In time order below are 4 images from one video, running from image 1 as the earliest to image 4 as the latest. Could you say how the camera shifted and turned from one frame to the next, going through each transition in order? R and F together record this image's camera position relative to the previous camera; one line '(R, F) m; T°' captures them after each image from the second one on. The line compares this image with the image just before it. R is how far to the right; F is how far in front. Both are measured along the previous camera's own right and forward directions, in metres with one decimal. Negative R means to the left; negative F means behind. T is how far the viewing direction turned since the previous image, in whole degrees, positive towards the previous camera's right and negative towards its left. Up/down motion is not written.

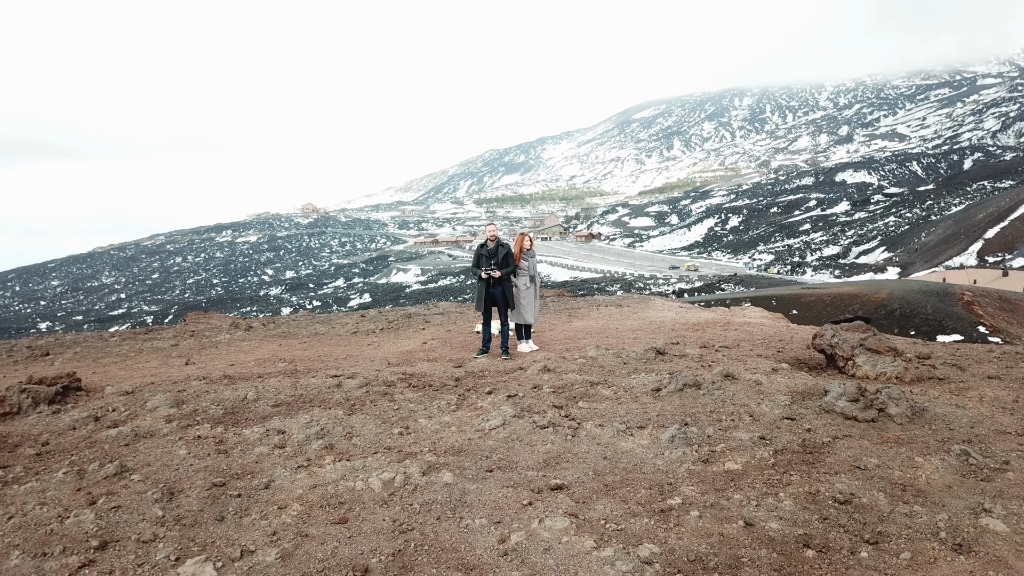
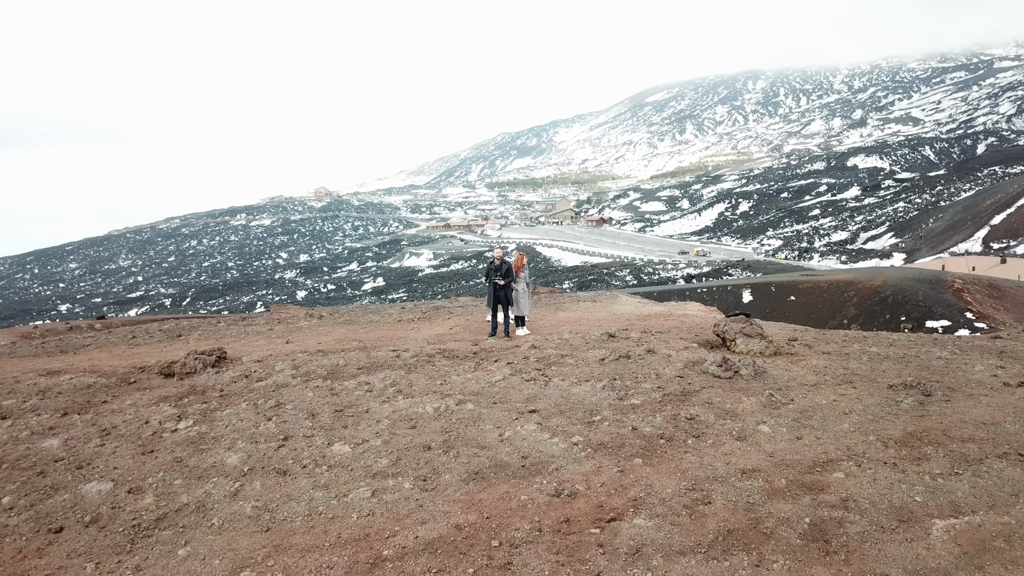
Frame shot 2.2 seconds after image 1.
(+0.1, -2.4) m; -1°
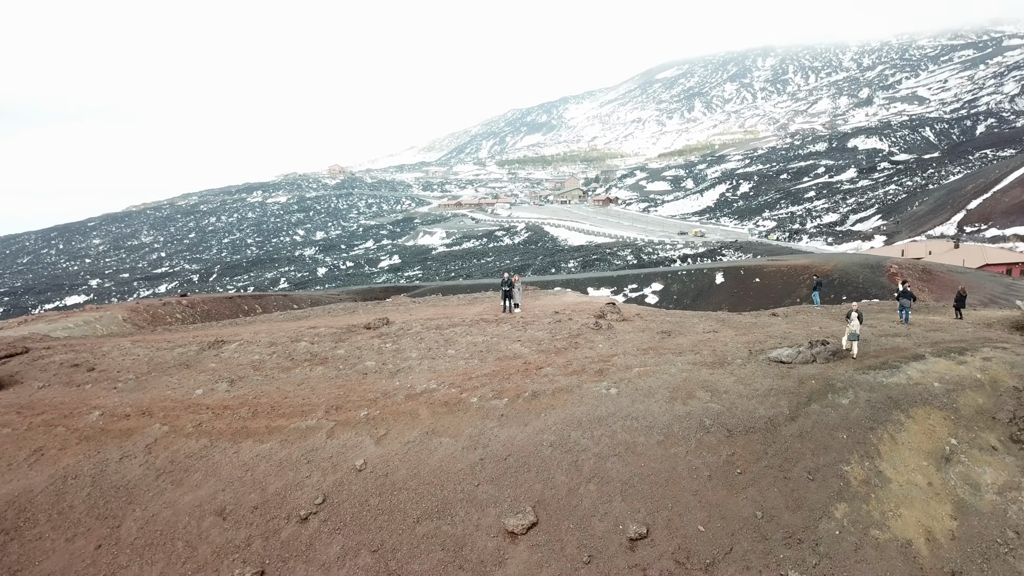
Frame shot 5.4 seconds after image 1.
(+0.2, -9.5) m; -1°
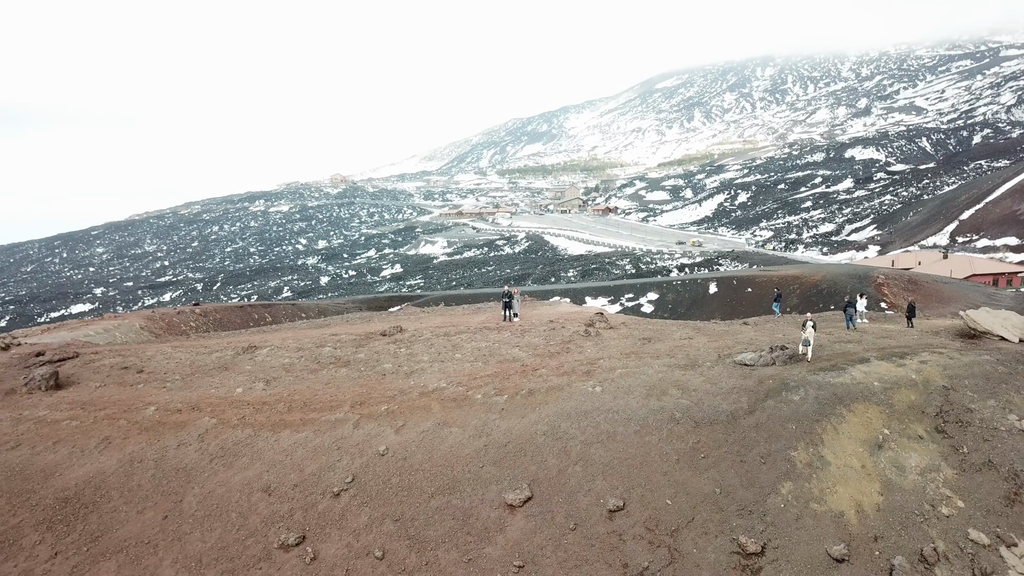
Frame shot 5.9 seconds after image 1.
(0.0, -2.1) m; 0°
